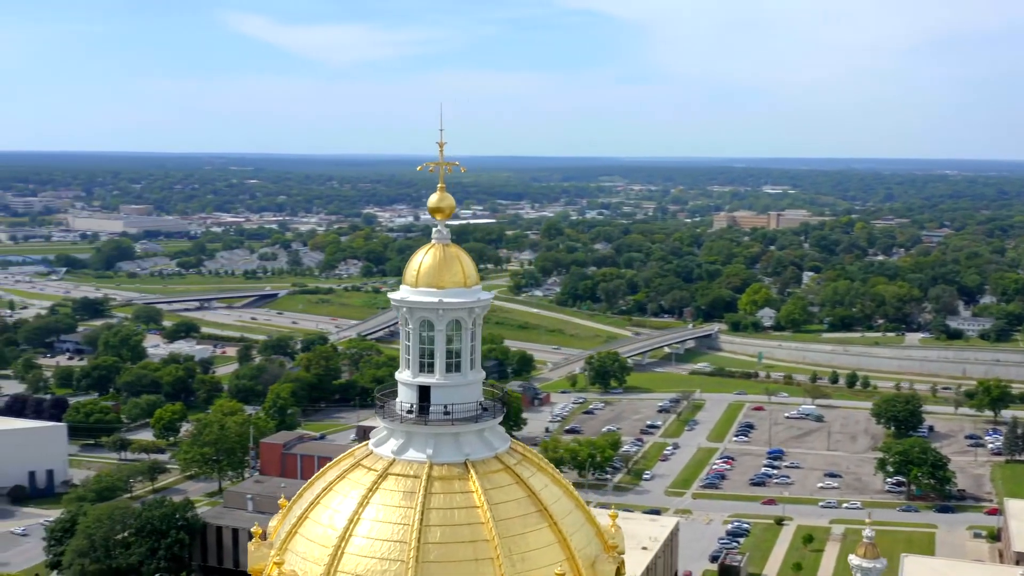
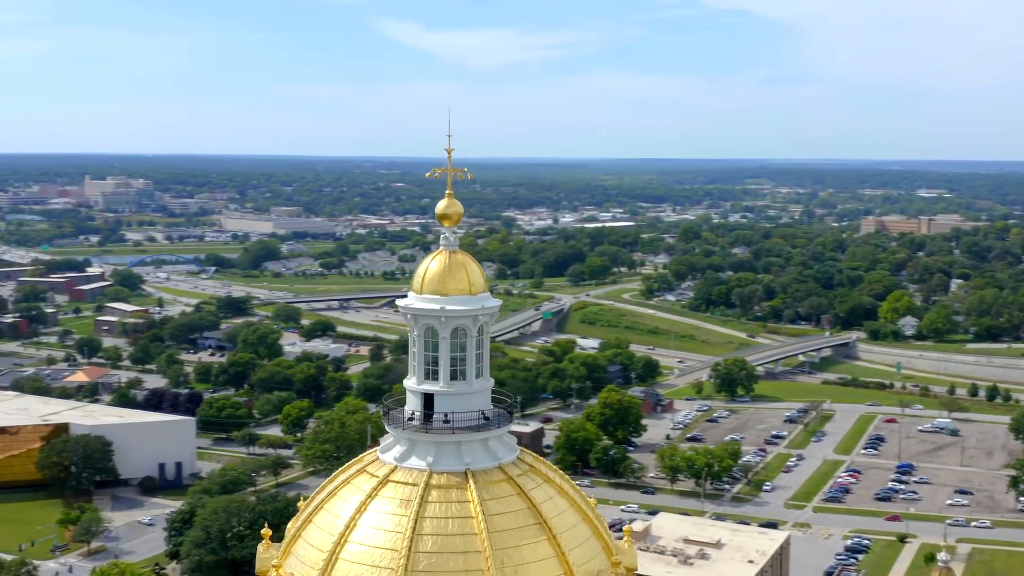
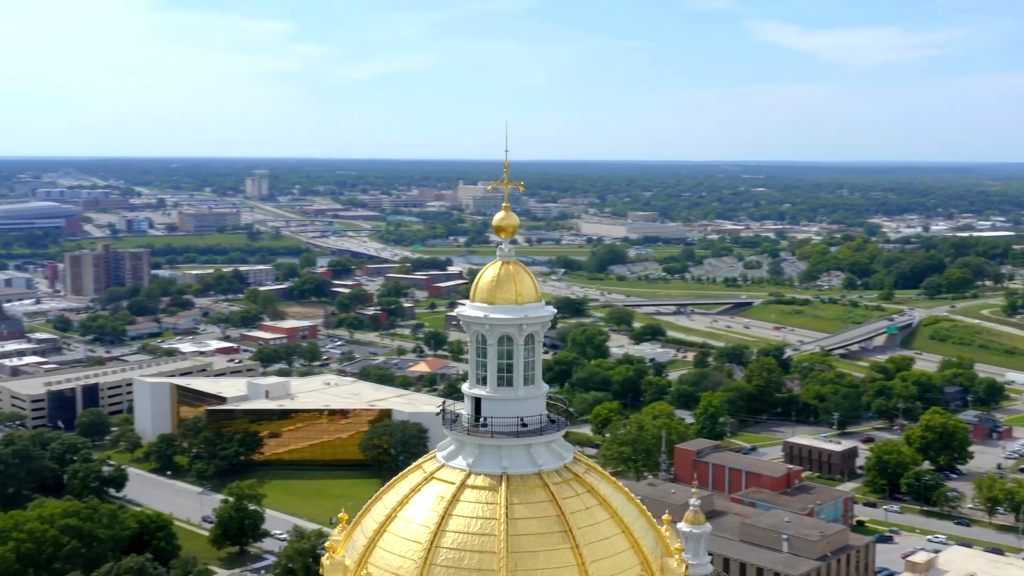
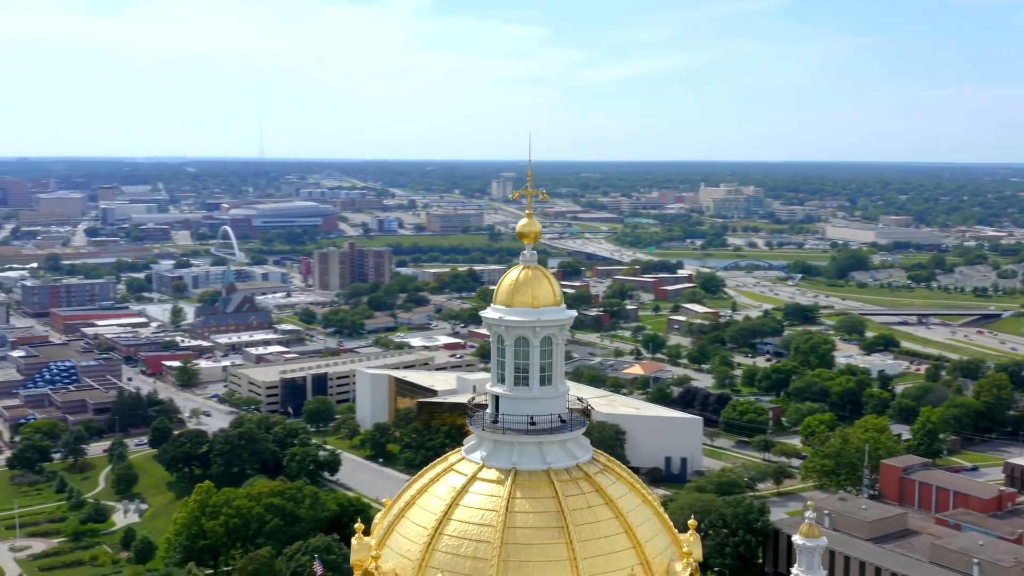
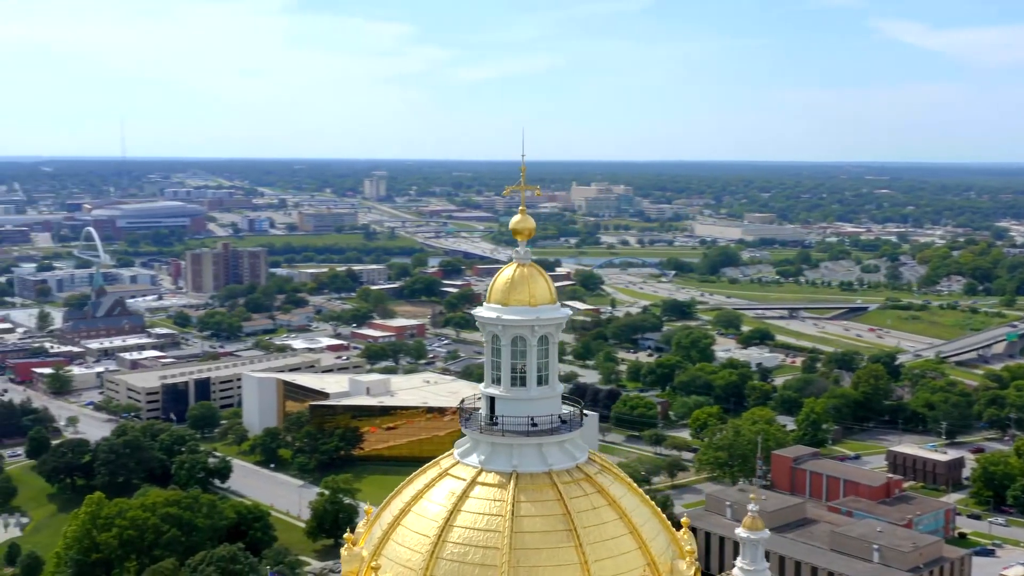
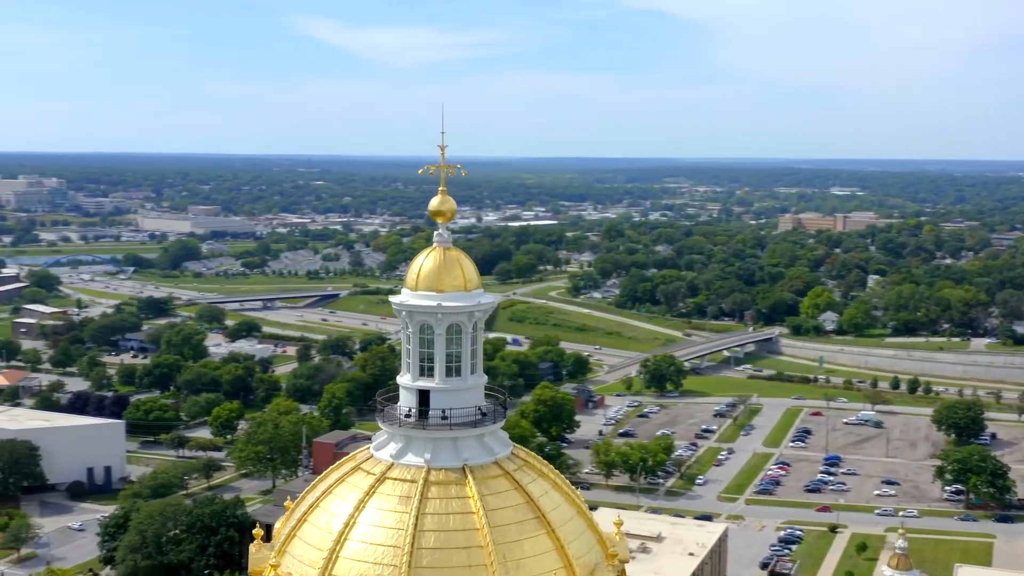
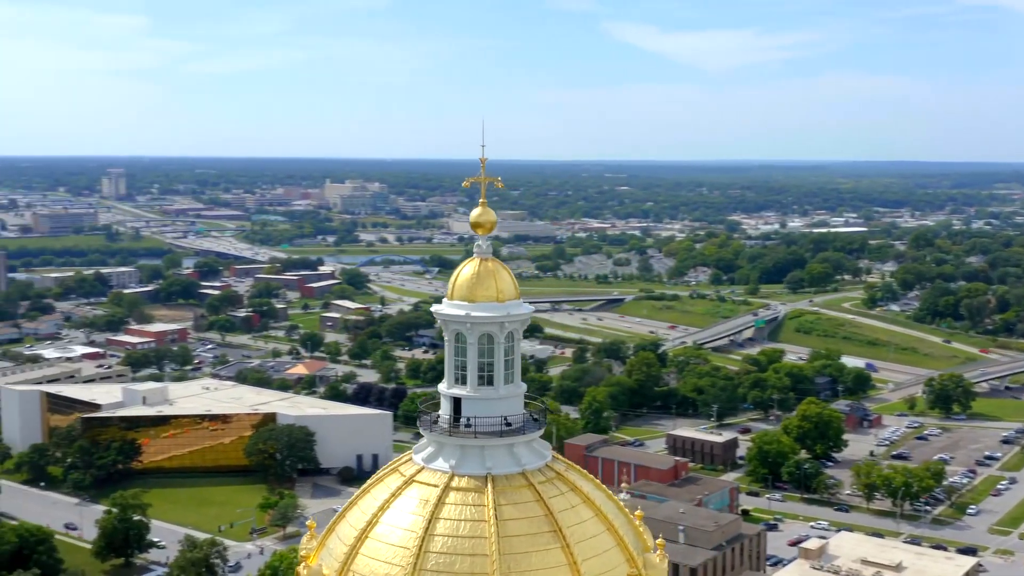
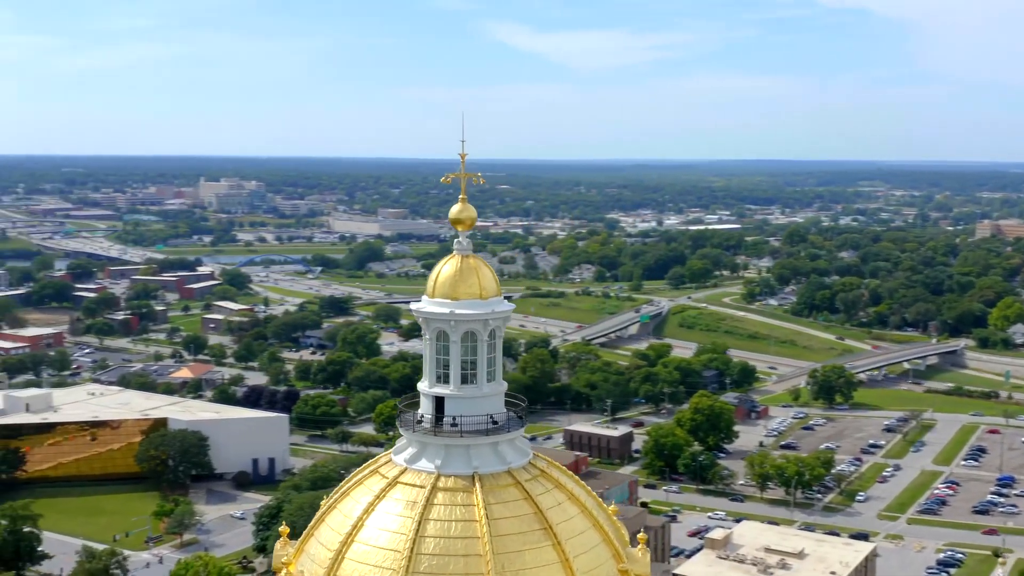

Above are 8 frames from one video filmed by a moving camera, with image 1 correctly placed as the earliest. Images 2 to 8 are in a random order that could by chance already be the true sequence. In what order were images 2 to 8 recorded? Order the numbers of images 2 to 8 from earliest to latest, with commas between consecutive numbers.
6, 2, 8, 7, 3, 5, 4
